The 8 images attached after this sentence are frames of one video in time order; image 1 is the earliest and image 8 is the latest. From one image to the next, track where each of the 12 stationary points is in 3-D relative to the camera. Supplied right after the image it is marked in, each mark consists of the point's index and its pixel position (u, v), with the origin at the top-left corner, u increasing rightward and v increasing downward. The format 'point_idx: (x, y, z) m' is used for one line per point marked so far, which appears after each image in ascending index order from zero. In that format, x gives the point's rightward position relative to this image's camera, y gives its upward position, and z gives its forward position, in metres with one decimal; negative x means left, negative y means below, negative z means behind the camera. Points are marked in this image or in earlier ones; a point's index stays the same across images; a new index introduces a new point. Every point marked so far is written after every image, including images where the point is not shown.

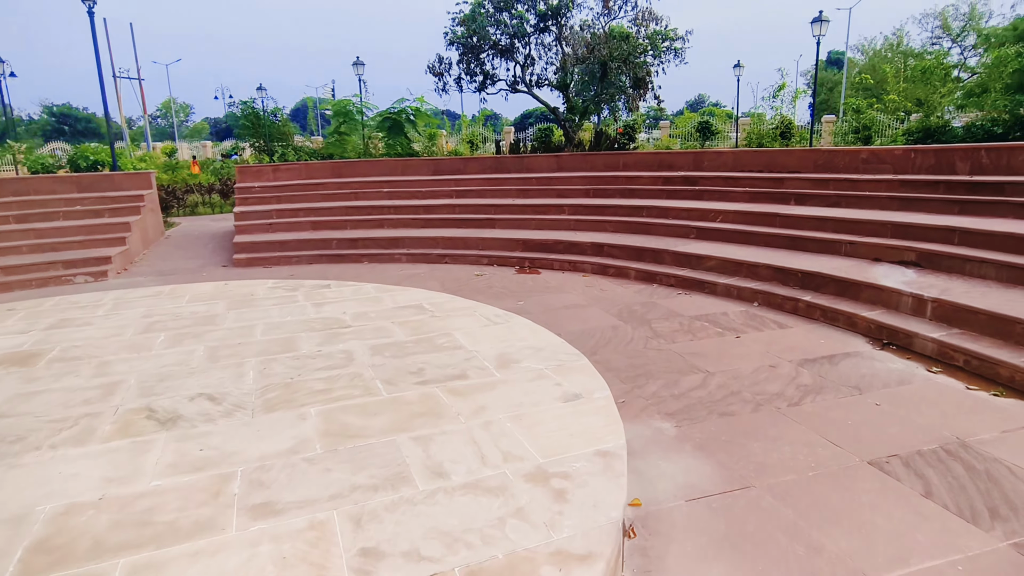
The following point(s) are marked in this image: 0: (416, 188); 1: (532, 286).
0: (-1.6, +1.7, +9.9) m
1: (+0.2, 0.0, +6.2) m
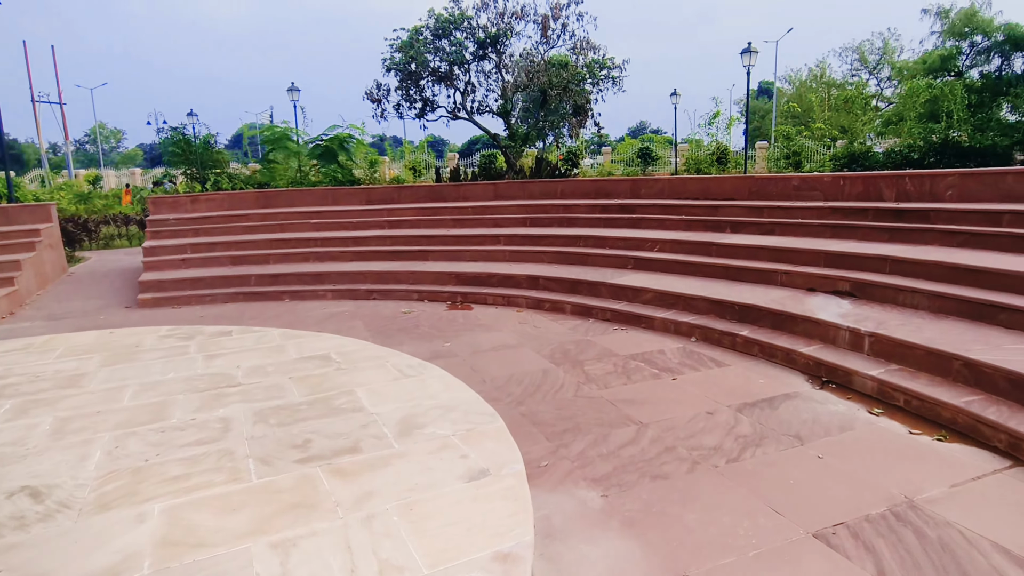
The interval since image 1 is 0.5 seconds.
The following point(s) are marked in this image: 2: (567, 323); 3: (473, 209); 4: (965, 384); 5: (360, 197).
0: (-2.6, +1.1, +9.4) m
1: (-0.5, -0.4, +5.8) m
2: (+0.5, -0.3, +5.7) m
3: (-0.6, +1.2, +9.1) m
4: (+2.5, -0.5, +3.3) m
5: (-2.5, +1.5, +10.1) m
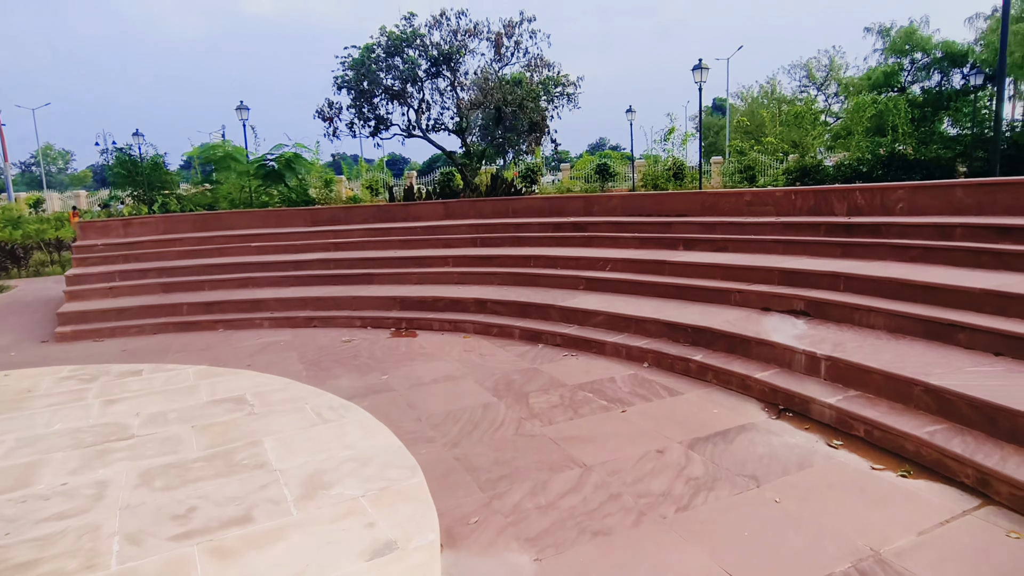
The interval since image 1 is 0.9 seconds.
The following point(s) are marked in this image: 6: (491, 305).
0: (-3.3, +0.7, +9.0) m
1: (-1.0, -0.6, +5.5) m
2: (0.0, -0.5, +5.4) m
3: (-1.3, +0.8, +8.7) m
4: (+2.1, -0.6, +3.1) m
5: (-3.3, +1.1, +9.6) m
6: (-0.2, -0.2, +6.2) m
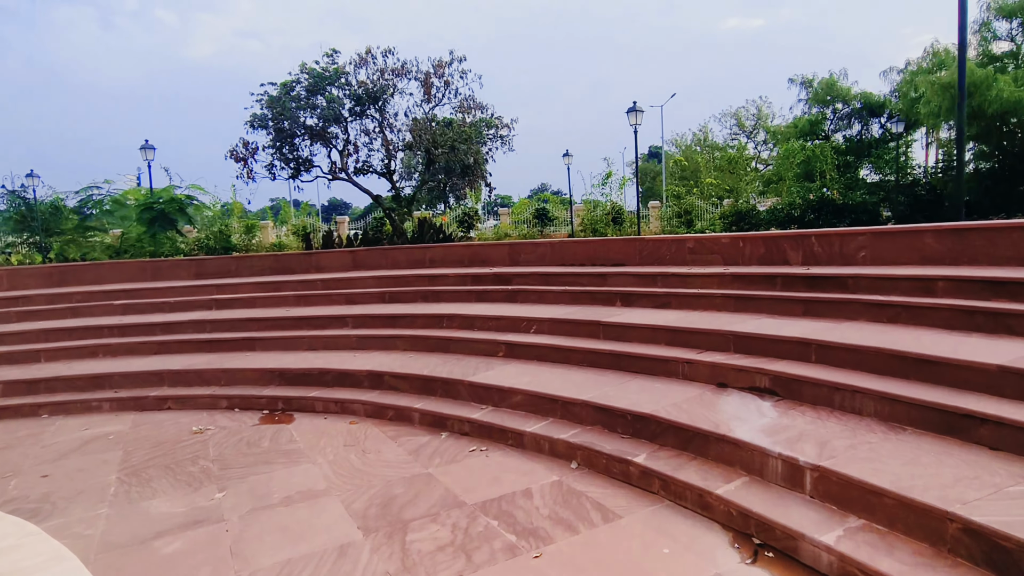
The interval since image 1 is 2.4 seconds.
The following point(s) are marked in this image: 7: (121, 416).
0: (-4.4, -0.1, +7.5) m
1: (-1.7, -1.1, +4.2) m
2: (-0.7, -1.1, +4.2) m
3: (-2.3, +0.1, +7.5) m
4: (+1.6, -1.0, +2.1) m
5: (-4.4, +0.3, +8.2) m
6: (-1.0, -0.8, +5.0) m
7: (-3.5, -1.1, +5.3) m
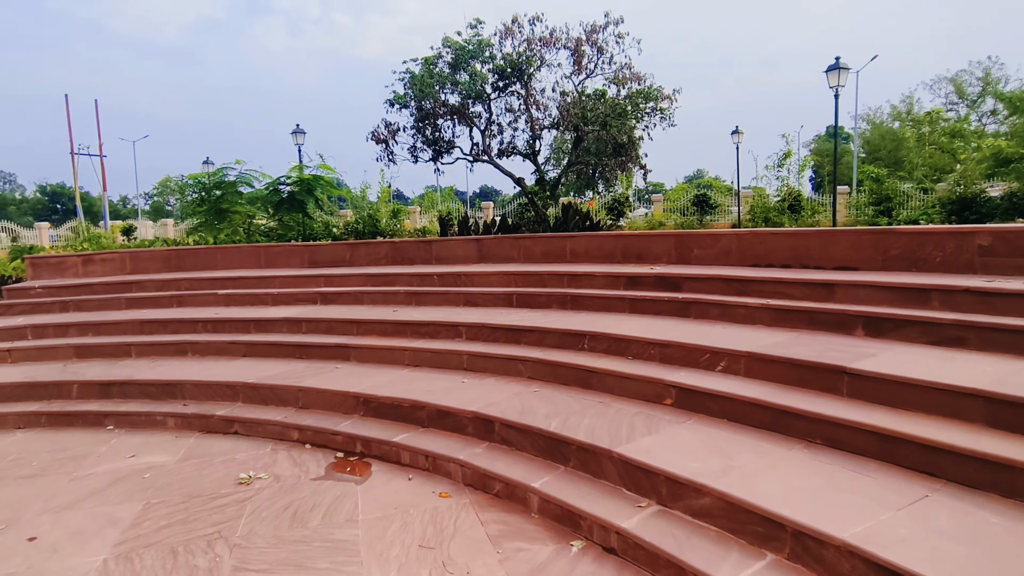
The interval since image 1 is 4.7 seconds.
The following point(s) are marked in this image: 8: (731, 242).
0: (-2.7, 0.0, +6.6) m
1: (-0.9, -1.2, +2.8) m
2: (0.0, -1.1, +2.6) m
3: (-0.7, +0.1, +6.1) m
4: (+1.8, -1.2, 0.0) m
5: (-2.6, +0.4, +7.3) m
6: (-0.1, -0.8, +3.4) m
7: (-2.4, -1.1, +4.3) m
8: (+1.9, +0.4, +5.2) m
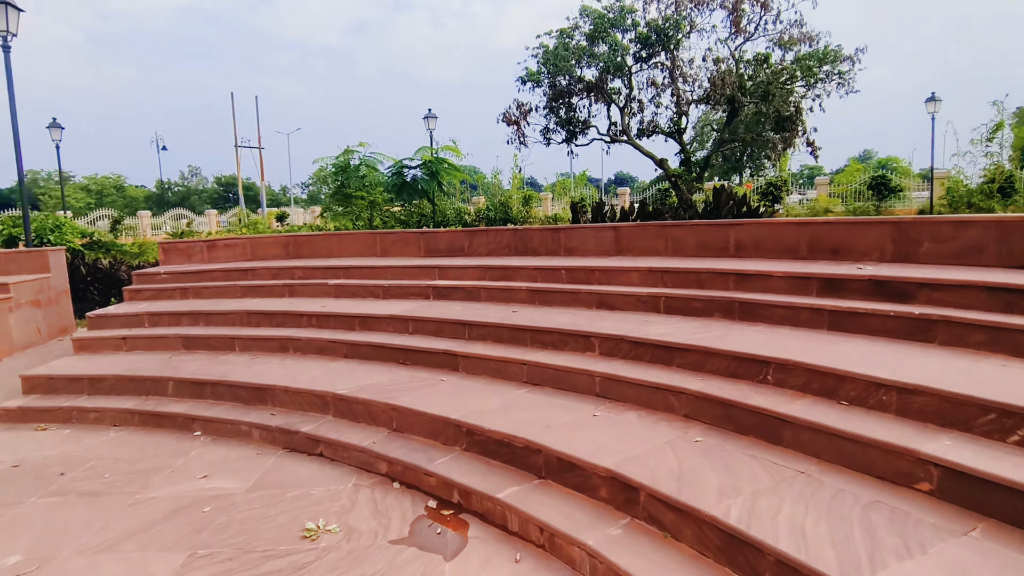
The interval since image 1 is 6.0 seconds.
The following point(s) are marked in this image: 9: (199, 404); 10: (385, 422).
0: (-1.3, +0.1, +6.0) m
1: (-0.5, -1.2, +1.9) m
2: (+0.5, -1.2, +1.5) m
3: (+0.5, +0.1, +5.1) m
4: (+1.6, -1.3, -1.4) m
5: (-1.1, +0.5, +6.7) m
6: (+0.5, -0.8, +2.4) m
7: (-1.5, -1.0, +3.7) m
8: (+2.8, +0.3, +3.6) m
9: (-2.3, -0.8, +4.3) m
10: (-0.8, -0.8, +3.7) m
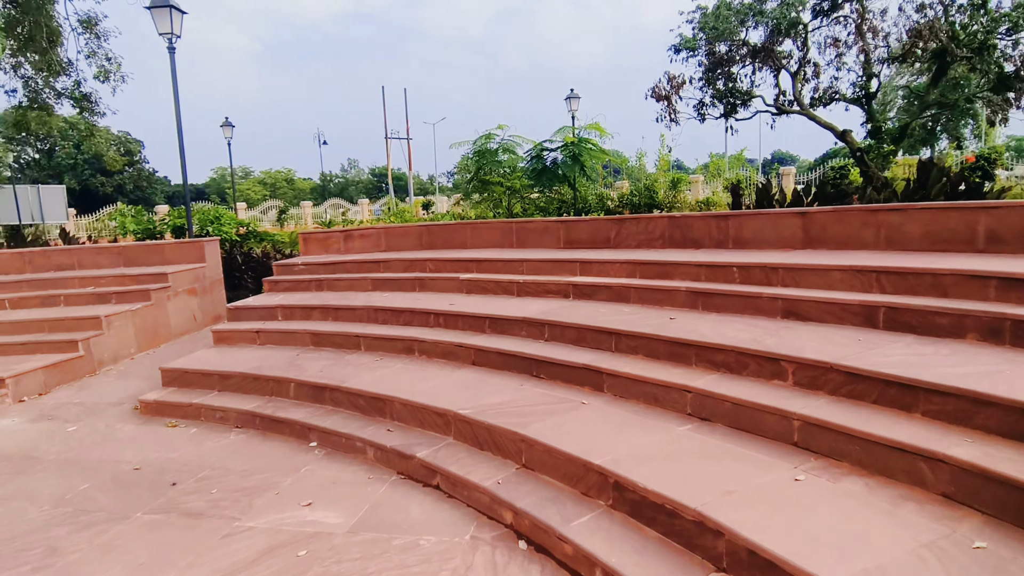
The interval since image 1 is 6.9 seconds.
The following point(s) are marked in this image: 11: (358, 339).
0: (0.0, +0.1, +5.4) m
1: (-0.1, -1.2, +1.2) m
2: (+0.7, -1.3, +0.6) m
3: (+1.6, +0.1, +4.1) m
4: (+1.2, -1.5, -2.4) m
5: (+0.4, +0.5, +6.0) m
6: (+1.0, -0.9, +1.4) m
7: (-0.7, -1.0, +3.2) m
8: (+3.5, +0.2, +2.1) m
9: (-1.3, -0.8, +4.0) m
10: (0.0, -0.8, +3.0) m
11: (-1.2, -0.4, +4.9) m
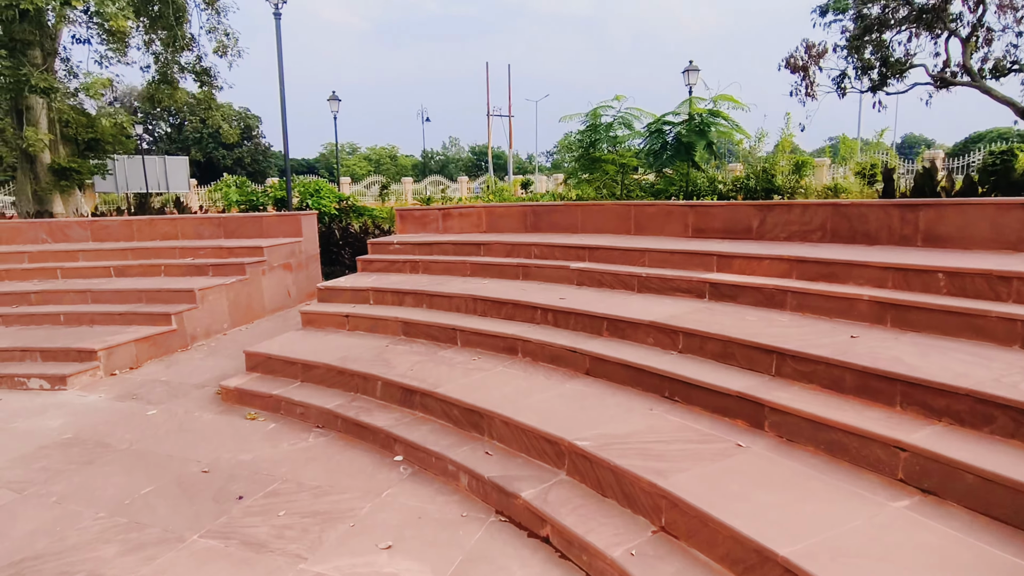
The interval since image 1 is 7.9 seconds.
0: (+0.9, +0.2, +4.6) m
1: (+0.1, -1.3, +0.6) m
2: (+0.8, -1.4, -0.2) m
3: (+2.3, 0.0, +3.1) m
4: (+0.8, -1.7, -3.3) m
5: (+1.4, +0.6, +5.1) m
6: (+1.2, -1.0, +0.6) m
7: (-0.2, -1.0, +2.6) m
8: (+3.9, 0.0, +0.8) m
9: (-0.6, -0.7, +3.5) m
10: (+0.5, -0.8, +2.3) m
11: (-0.4, -0.3, +4.3) m
